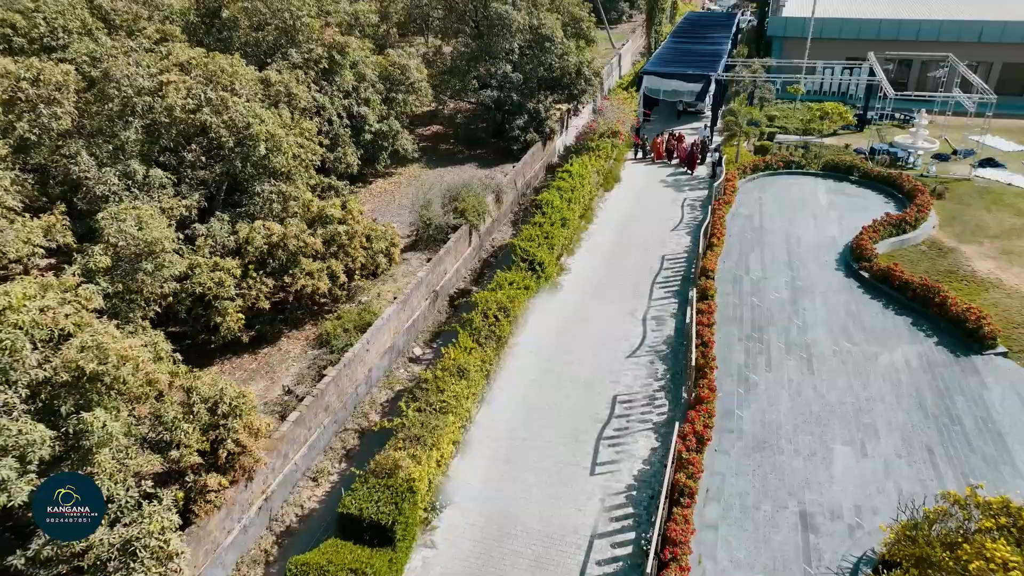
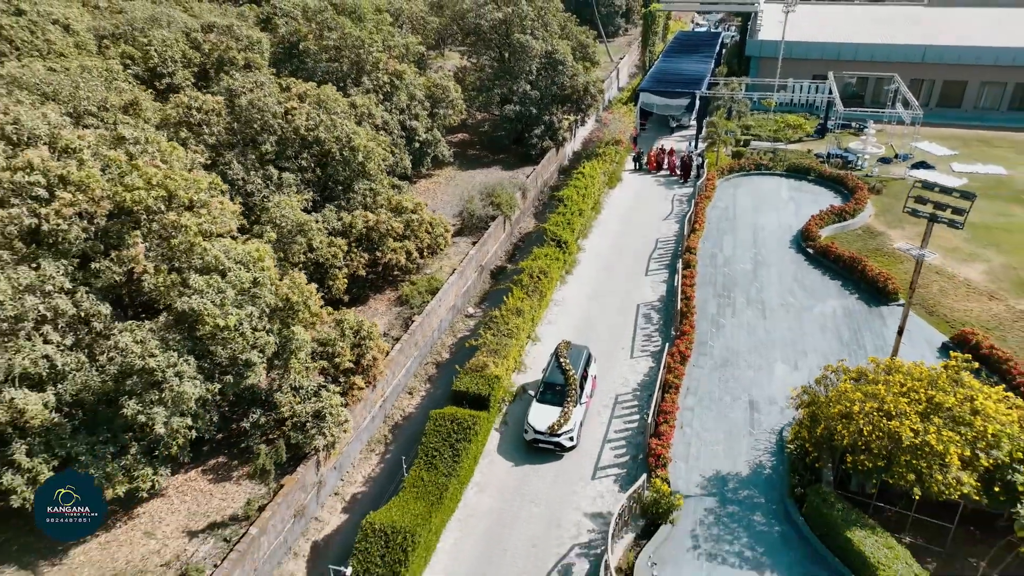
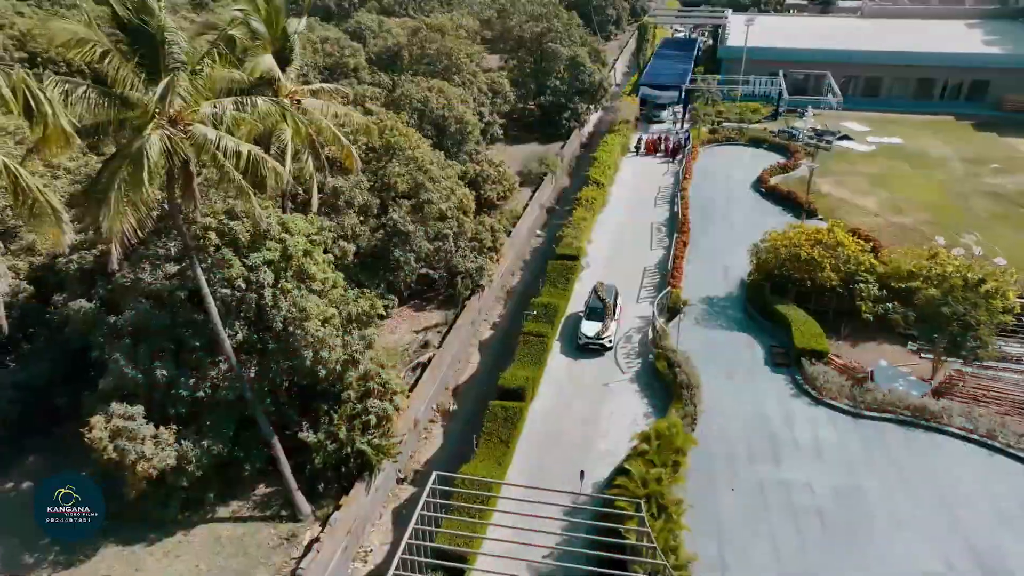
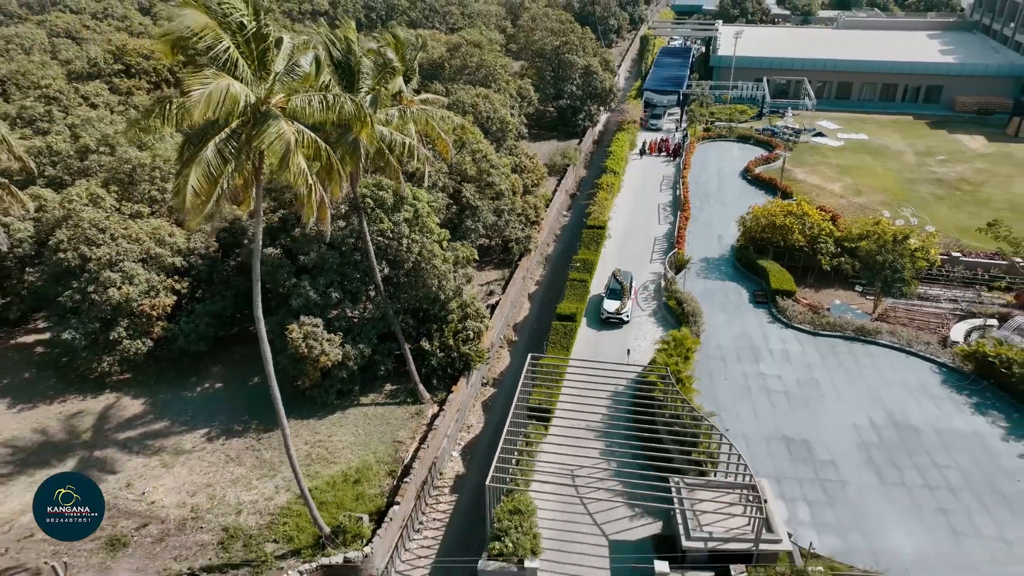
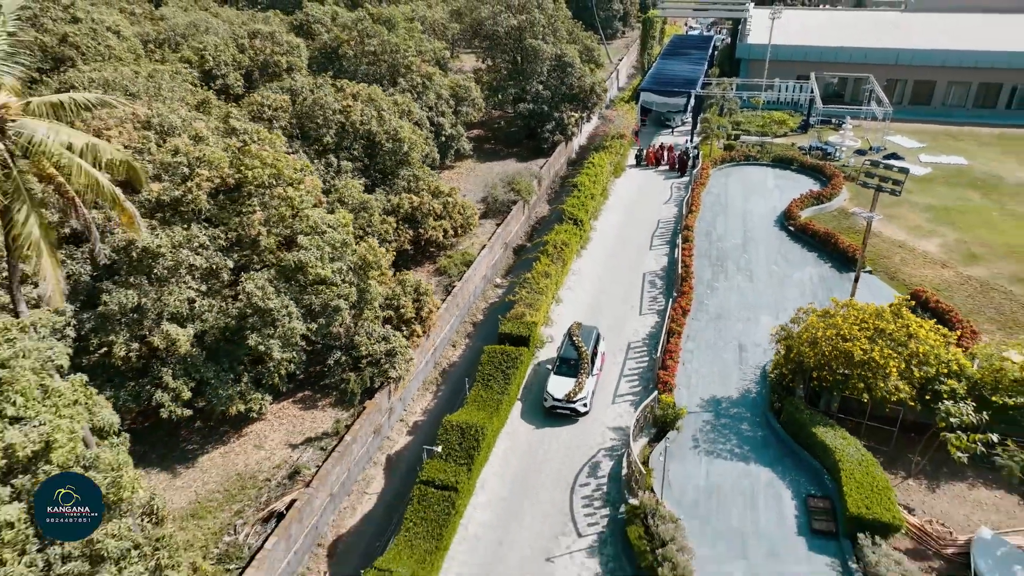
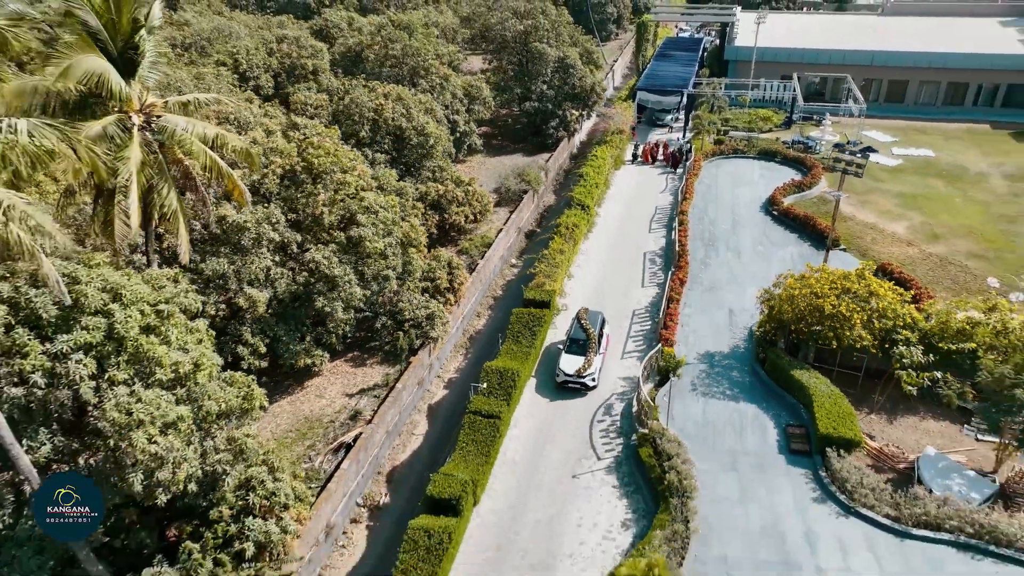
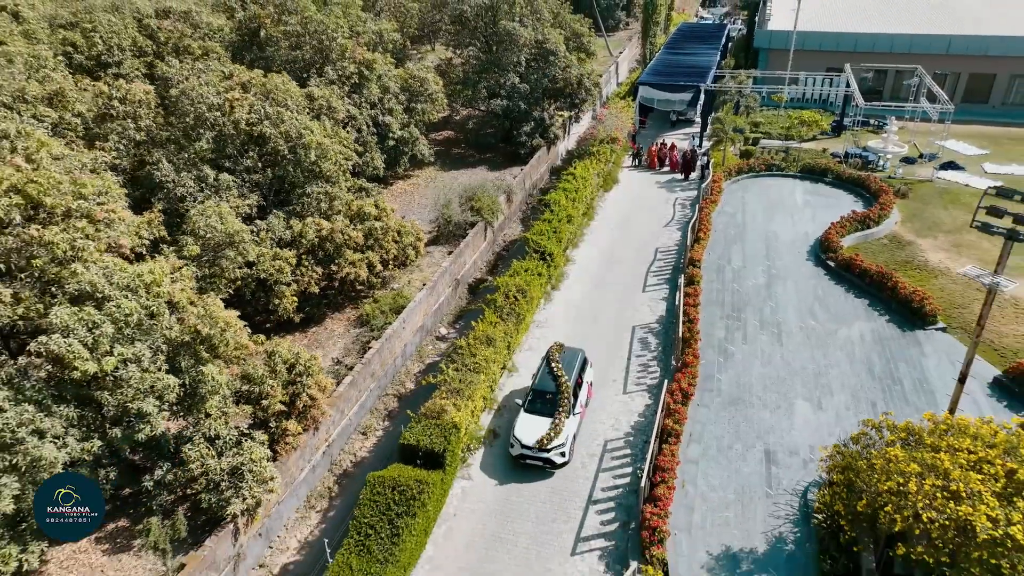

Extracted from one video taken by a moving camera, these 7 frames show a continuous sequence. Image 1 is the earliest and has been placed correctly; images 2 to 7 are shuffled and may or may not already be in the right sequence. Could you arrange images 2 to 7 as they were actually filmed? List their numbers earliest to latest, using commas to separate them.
7, 2, 5, 6, 3, 4
